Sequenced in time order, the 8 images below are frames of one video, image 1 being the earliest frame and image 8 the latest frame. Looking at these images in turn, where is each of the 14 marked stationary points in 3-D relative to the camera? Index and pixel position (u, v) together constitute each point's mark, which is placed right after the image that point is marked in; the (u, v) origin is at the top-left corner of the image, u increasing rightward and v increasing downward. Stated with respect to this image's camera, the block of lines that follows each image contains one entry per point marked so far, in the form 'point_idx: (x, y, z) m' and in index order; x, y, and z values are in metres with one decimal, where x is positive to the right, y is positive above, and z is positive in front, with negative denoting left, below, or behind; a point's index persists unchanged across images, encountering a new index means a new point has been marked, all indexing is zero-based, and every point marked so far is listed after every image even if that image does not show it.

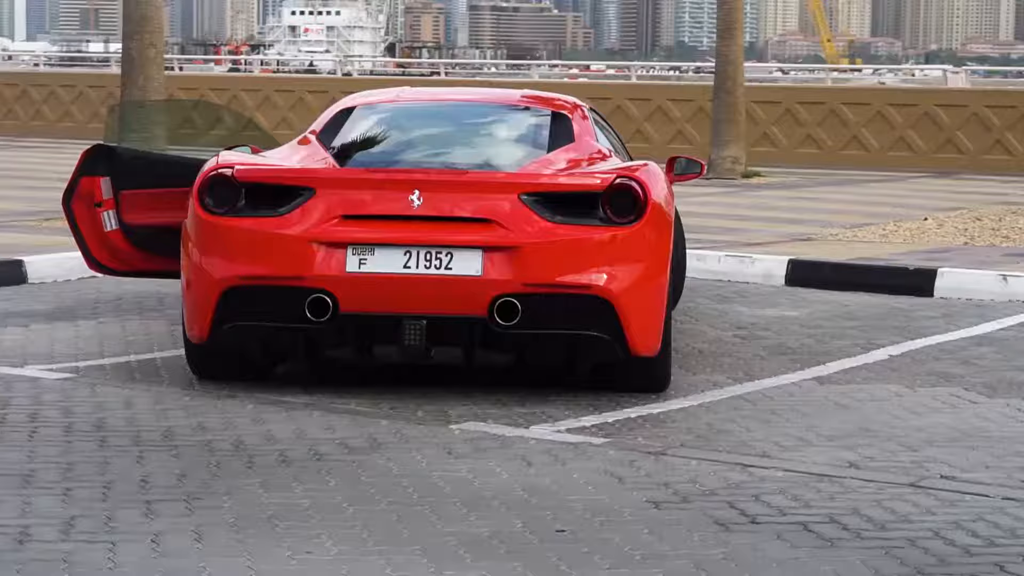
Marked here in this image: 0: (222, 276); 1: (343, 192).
0: (-0.9, 0.0, +6.9) m
1: (-0.5, +0.3, +6.8) m
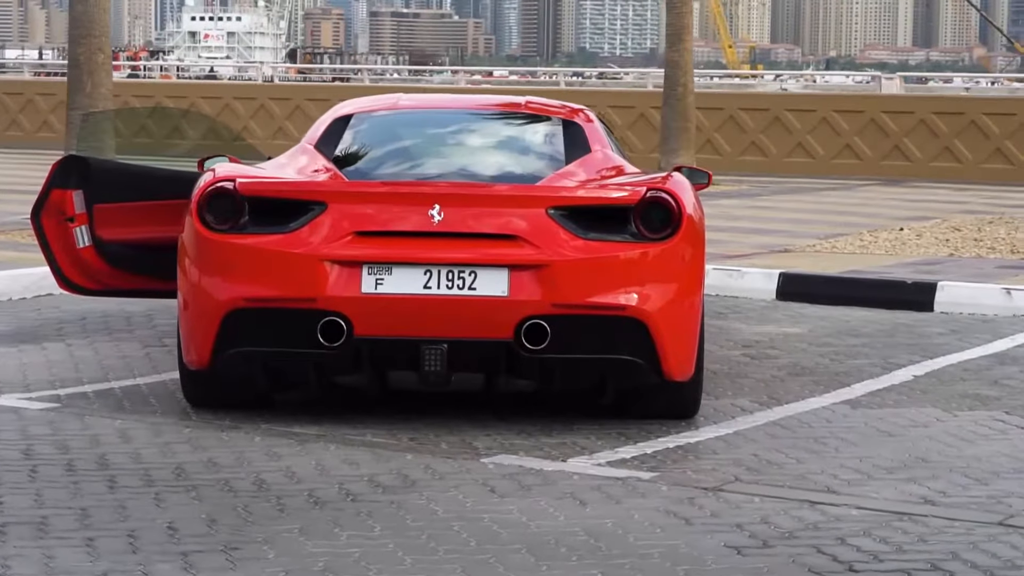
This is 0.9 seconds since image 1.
0: (-0.8, 0.0, +6.4) m
1: (-0.4, +0.2, +6.3) m
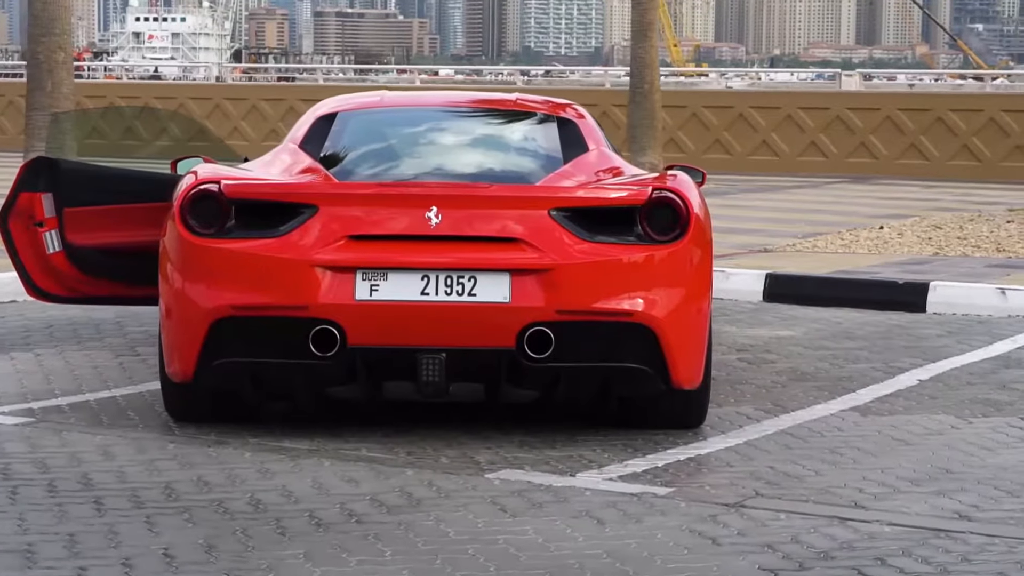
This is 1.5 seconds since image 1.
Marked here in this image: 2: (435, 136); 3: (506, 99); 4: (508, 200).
0: (-0.8, -0.1, +6.1) m
1: (-0.4, +0.2, +6.0) m
2: (-0.3, +0.5, +7.1) m
3: (0.0, +0.6, +7.6) m
4: (0.0, +0.2, +6.0) m
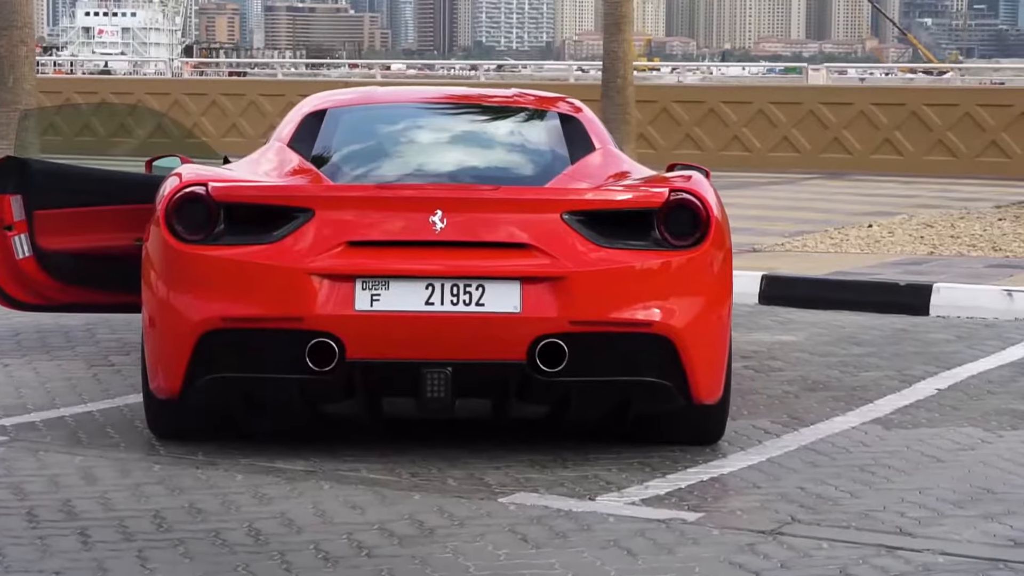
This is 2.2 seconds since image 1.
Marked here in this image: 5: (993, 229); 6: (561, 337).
0: (-0.8, -0.1, +5.6) m
1: (-0.4, +0.2, +5.6) m
2: (-0.2, +0.5, +6.7) m
3: (0.0, +0.6, +7.2) m
4: (0.0, +0.2, +5.6) m
5: (+2.5, +0.3, +11.8) m
6: (+0.1, -0.1, +5.6) m
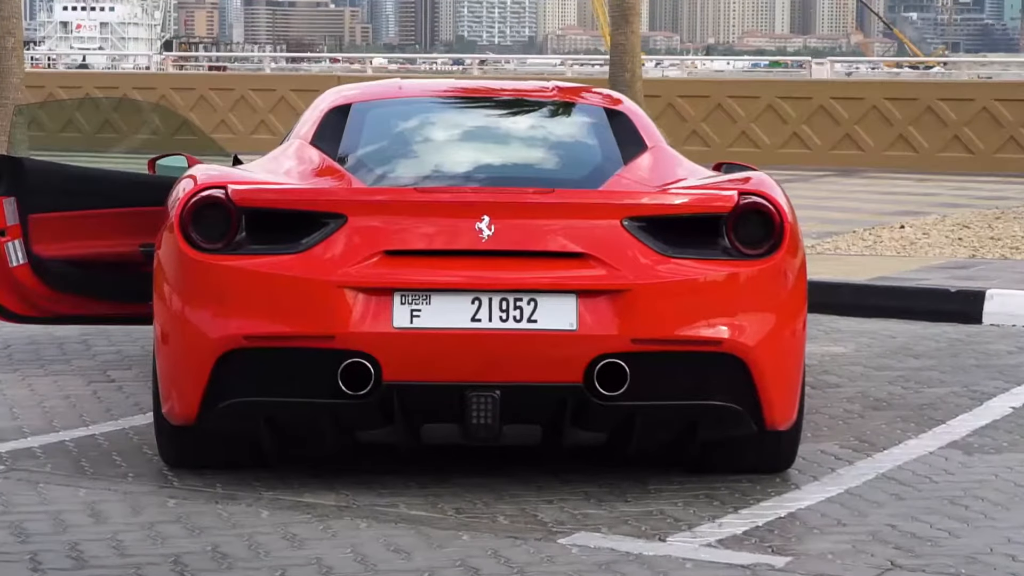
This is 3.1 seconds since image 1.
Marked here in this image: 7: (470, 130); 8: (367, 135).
0: (-0.7, -0.1, +5.1) m
1: (-0.3, +0.2, +5.0) m
2: (-0.1, +0.4, +6.1) m
3: (+0.1, +0.6, +6.7) m
4: (+0.1, +0.2, +5.1) m
5: (+2.6, +0.3, +11.2) m
6: (+0.2, -0.2, +5.0) m
7: (-0.1, +0.4, +6.1) m
8: (-0.4, +0.4, +6.1) m
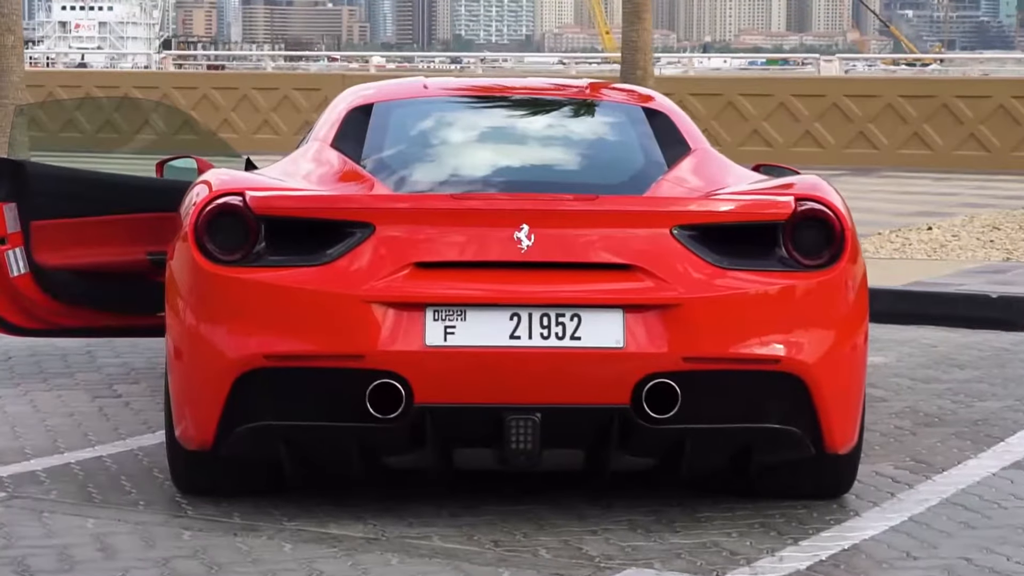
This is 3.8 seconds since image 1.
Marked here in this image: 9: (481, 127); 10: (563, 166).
0: (-0.6, -0.1, +4.7) m
1: (-0.2, +0.1, +4.7) m
2: (0.0, +0.4, +5.7) m
3: (+0.2, +0.6, +6.3) m
4: (+0.2, +0.2, +4.7) m
5: (+2.7, +0.3, +10.8) m
6: (+0.3, -0.2, +4.7) m
7: (0.0, +0.4, +5.7) m
8: (-0.3, +0.4, +5.7) m
9: (-0.1, +0.4, +5.8) m
10: (+0.1, +0.3, +5.5) m
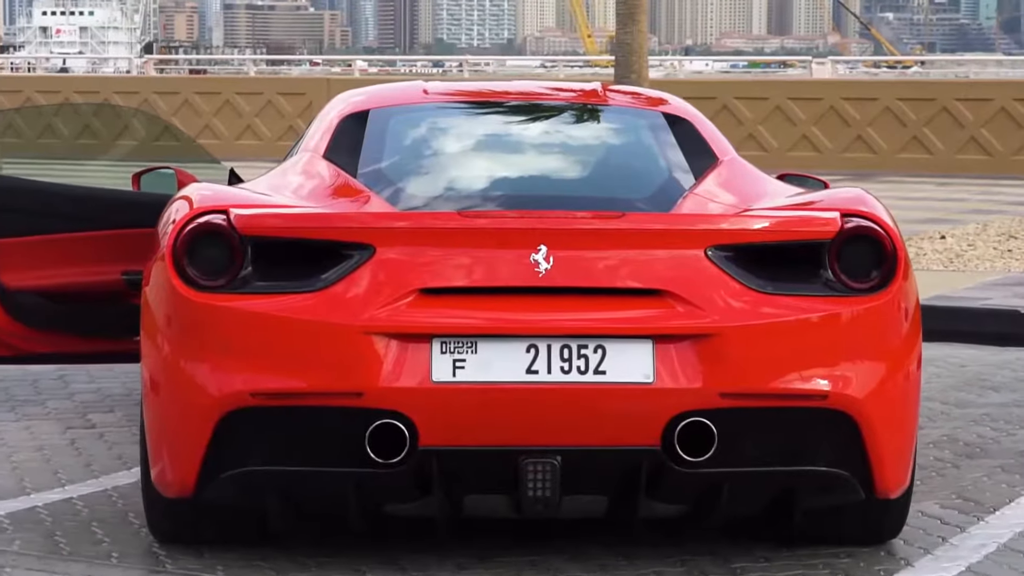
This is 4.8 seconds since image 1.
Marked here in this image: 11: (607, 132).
0: (-0.6, -0.2, +4.2) m
1: (-0.2, +0.1, +4.2) m
2: (0.0, +0.3, +5.3) m
3: (+0.2, +0.5, +5.8) m
4: (+0.3, +0.1, +4.2) m
5: (+2.7, +0.2, +10.4) m
6: (+0.4, -0.2, +4.2) m
7: (0.0, +0.3, +5.3) m
8: (-0.3, +0.3, +5.2) m
9: (-0.1, +0.4, +5.3) m
10: (+0.1, +0.2, +5.0) m
11: (+0.2, +0.4, +5.3) m
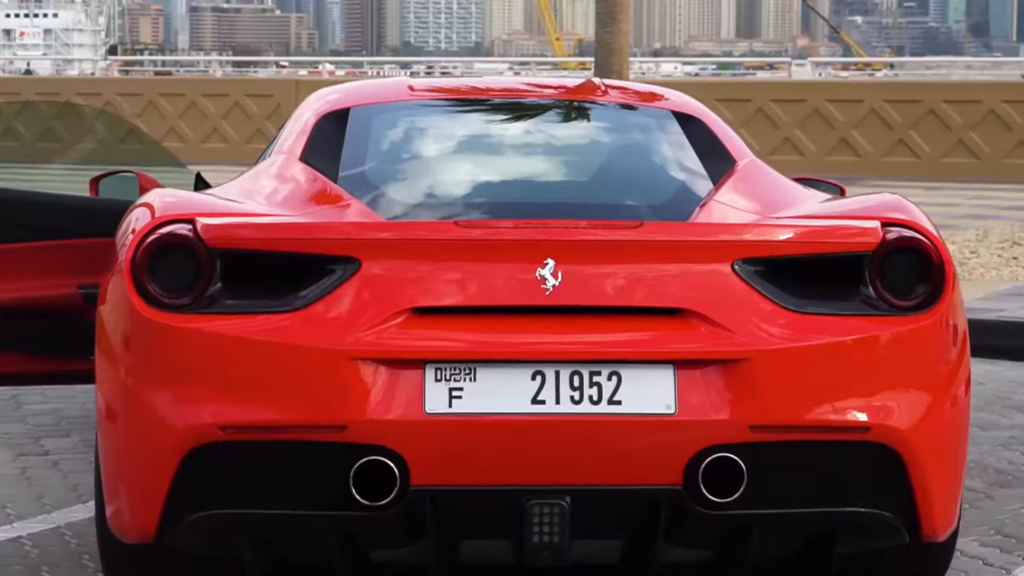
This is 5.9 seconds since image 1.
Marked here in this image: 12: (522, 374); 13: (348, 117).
0: (-0.5, -0.2, +3.7) m
1: (-0.2, 0.0, +3.7) m
2: (0.0, +0.3, +4.8) m
3: (+0.2, +0.5, +5.3) m
4: (+0.3, +0.1, +3.7) m
5: (+2.6, +0.2, +9.9) m
6: (+0.4, -0.3, +3.7) m
7: (0.0, +0.3, +4.8) m
8: (-0.3, +0.3, +4.7) m
9: (-0.1, +0.3, +4.8) m
10: (+0.1, +0.2, +4.5) m
11: (+0.2, +0.3, +4.8) m
12: (0.0, -0.1, +3.7) m
13: (-0.4, +0.4, +4.9) m
